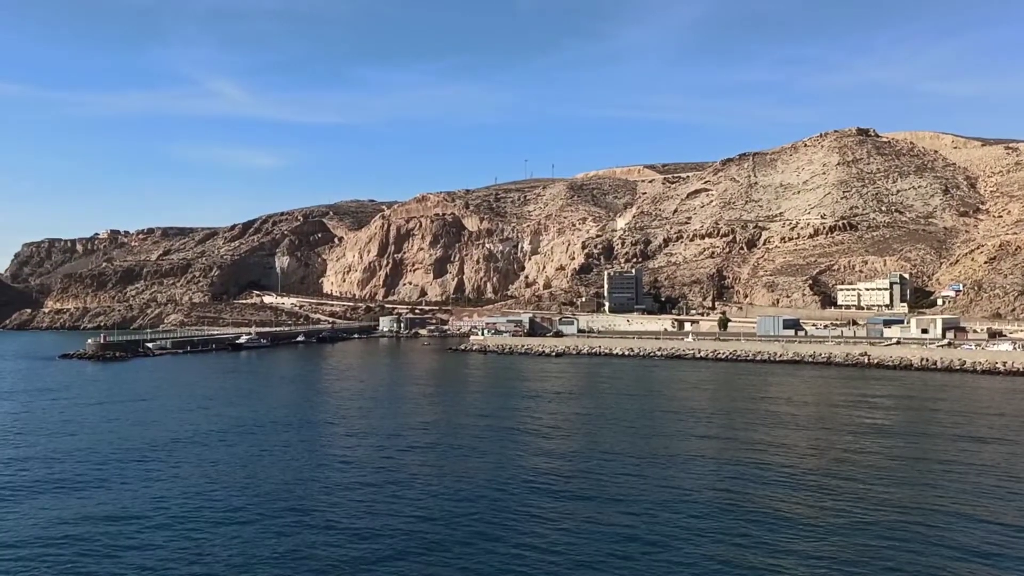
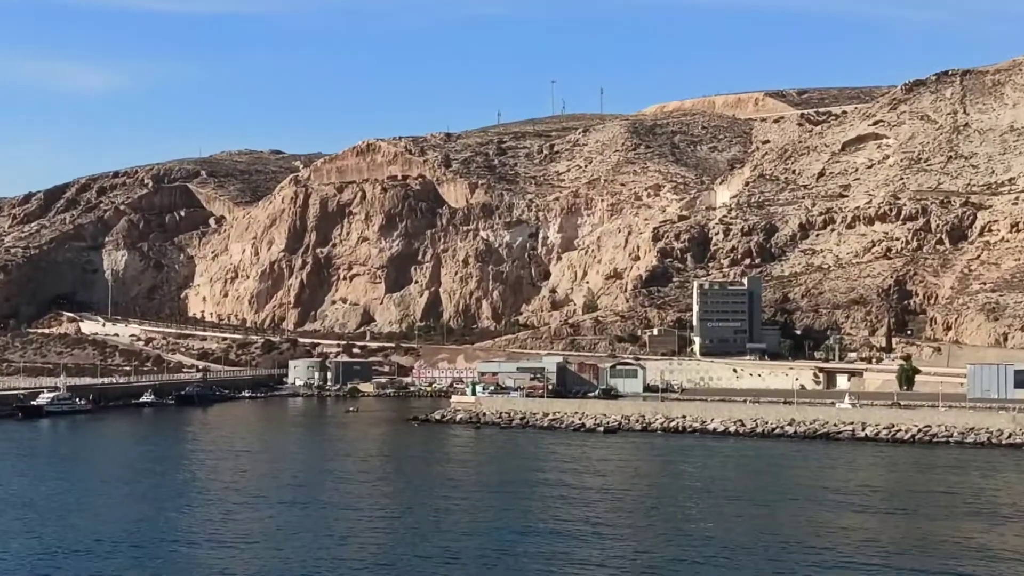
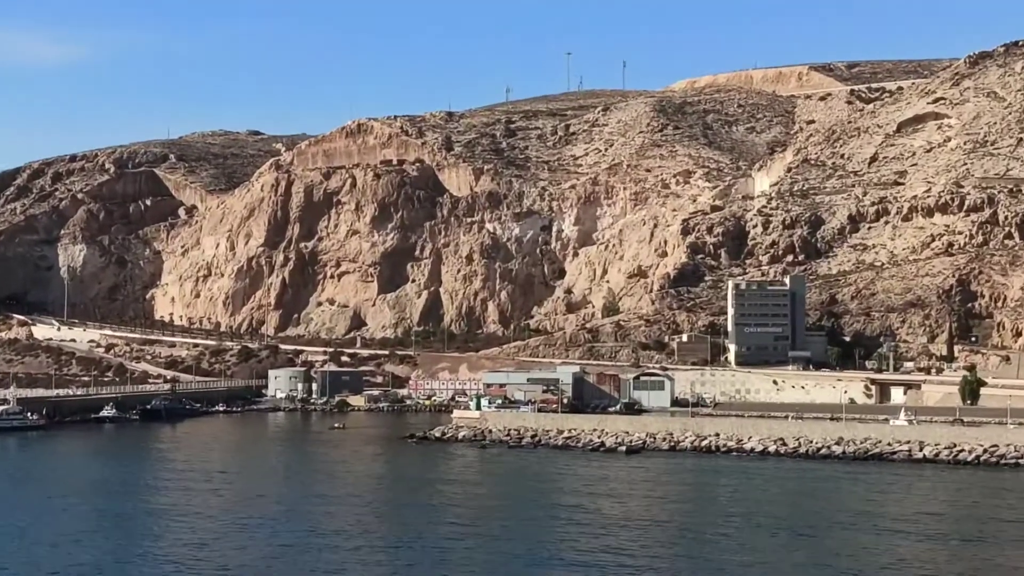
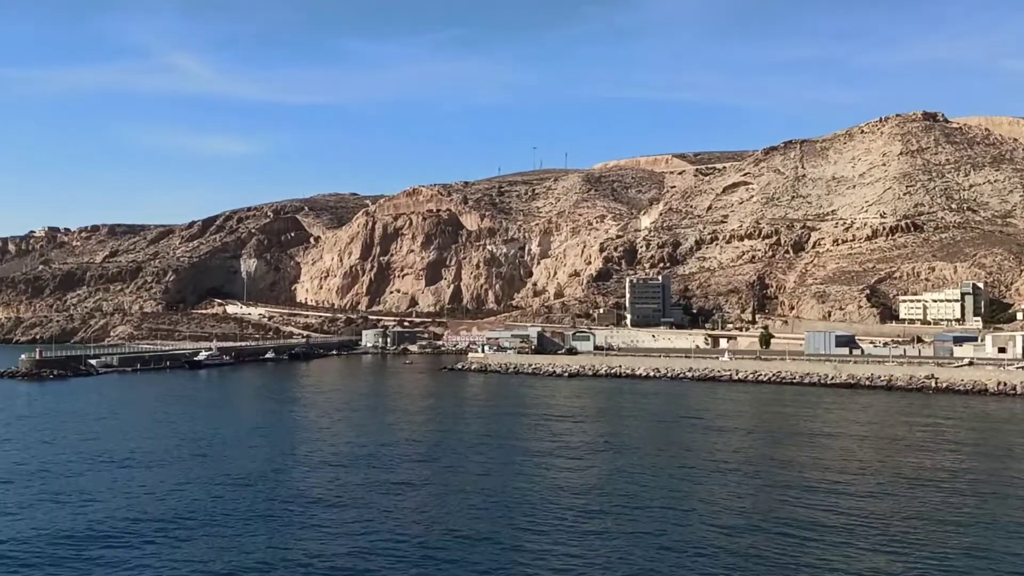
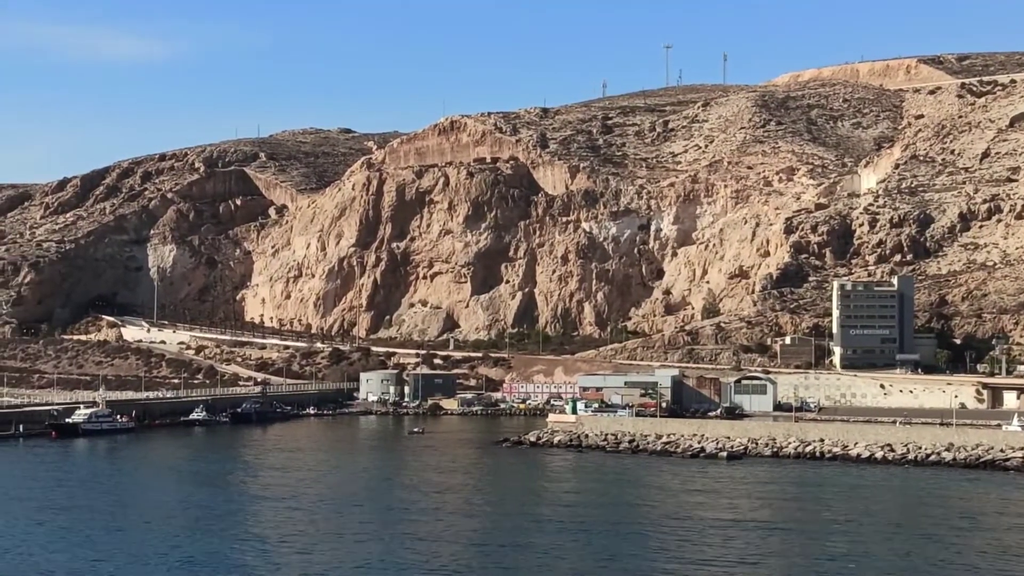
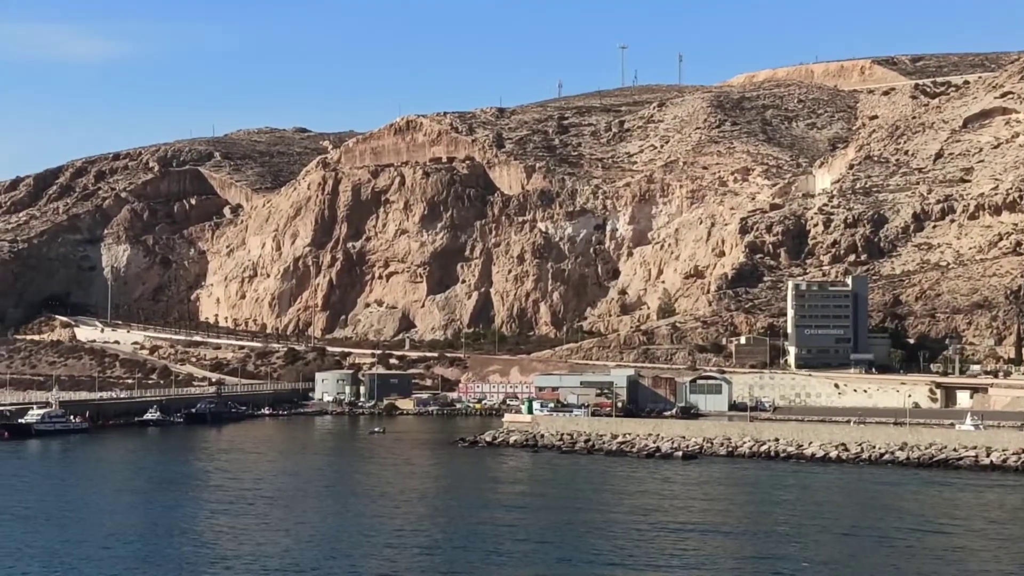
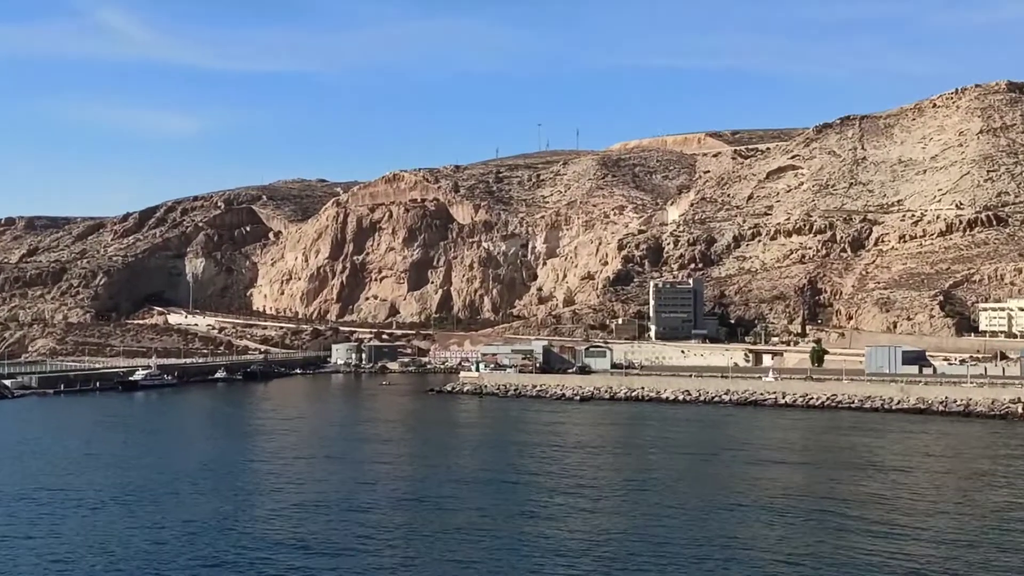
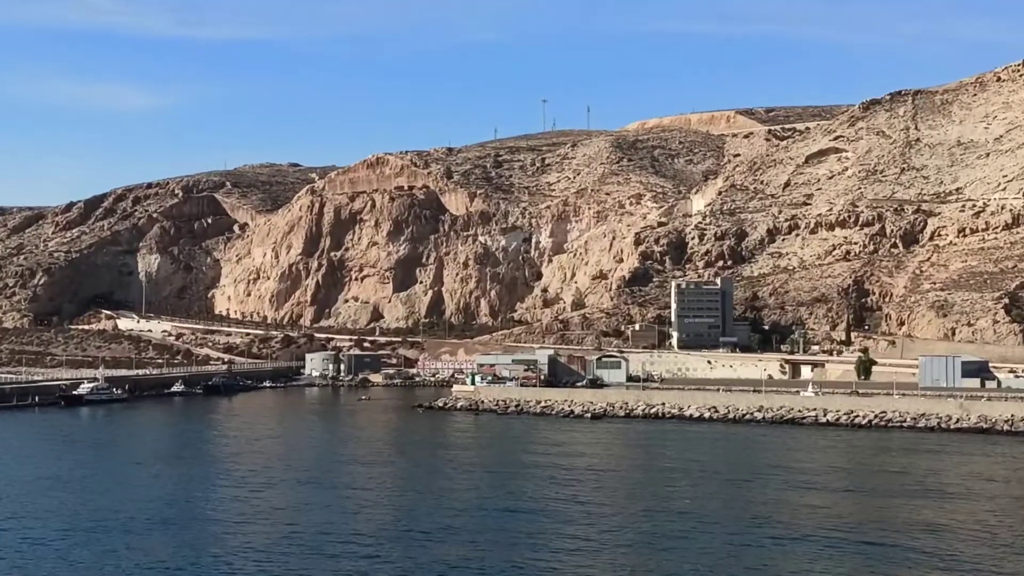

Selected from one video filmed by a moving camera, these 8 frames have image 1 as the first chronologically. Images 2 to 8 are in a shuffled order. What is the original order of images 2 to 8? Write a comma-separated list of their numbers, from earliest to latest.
4, 7, 8, 2, 3, 6, 5
